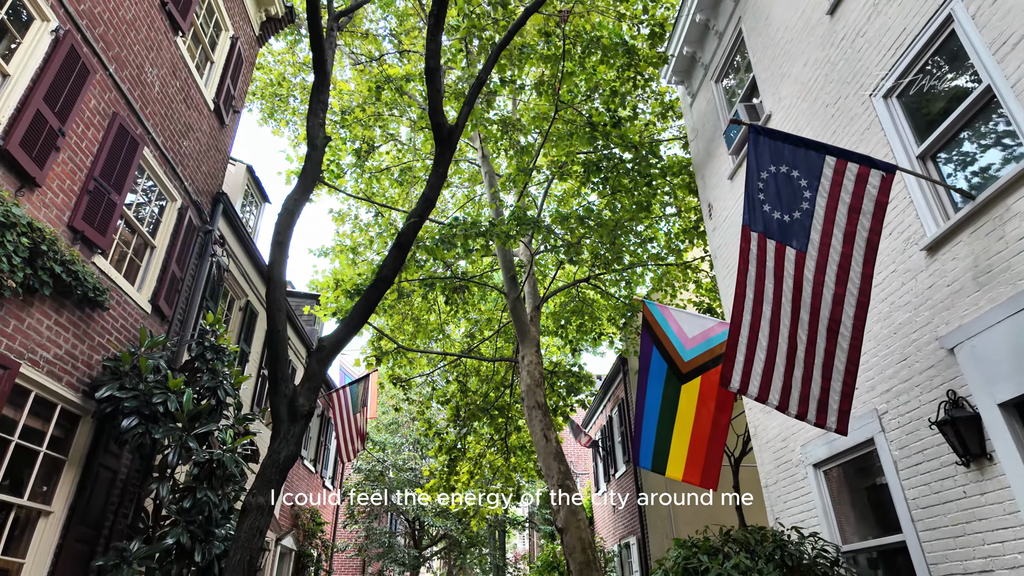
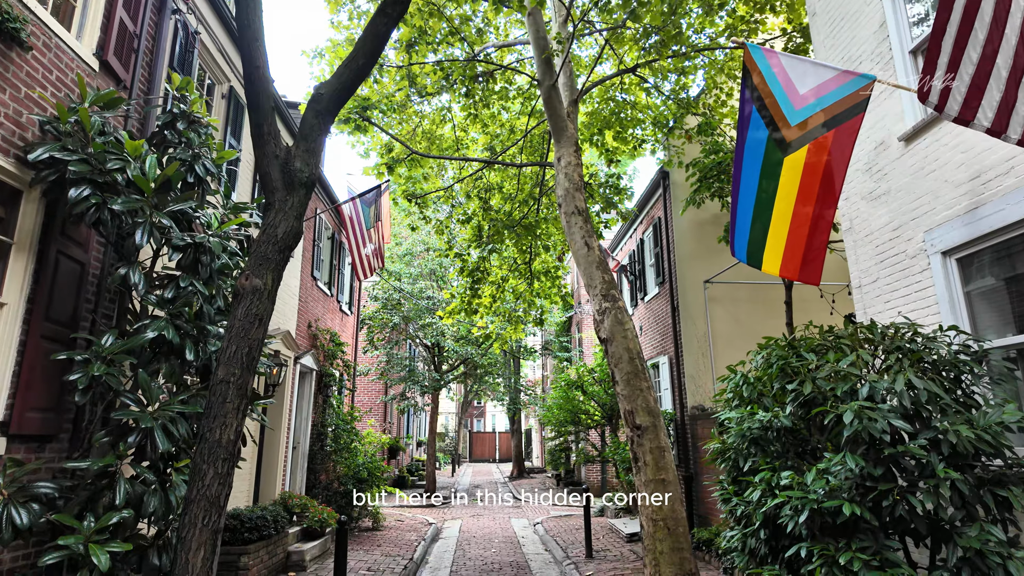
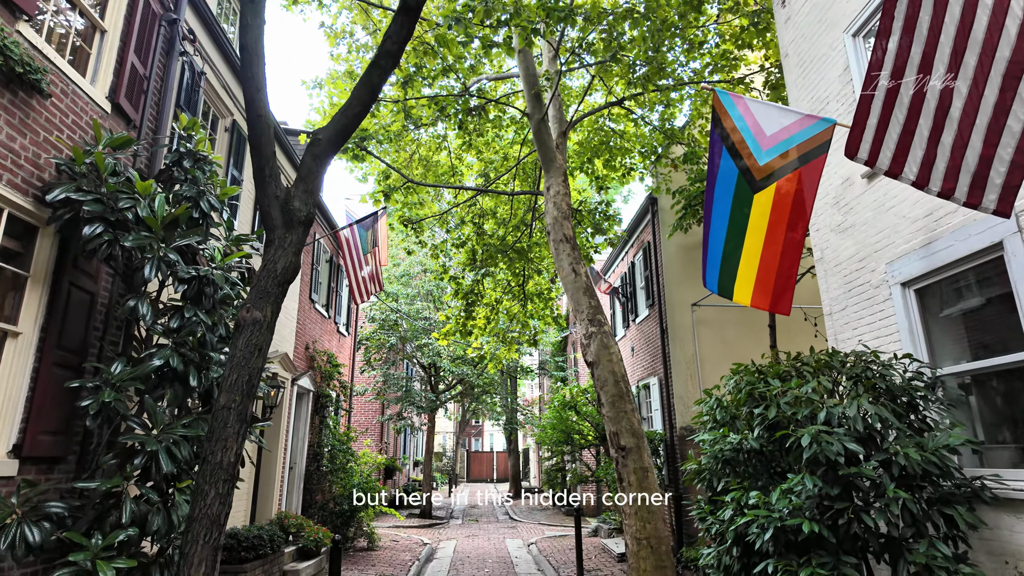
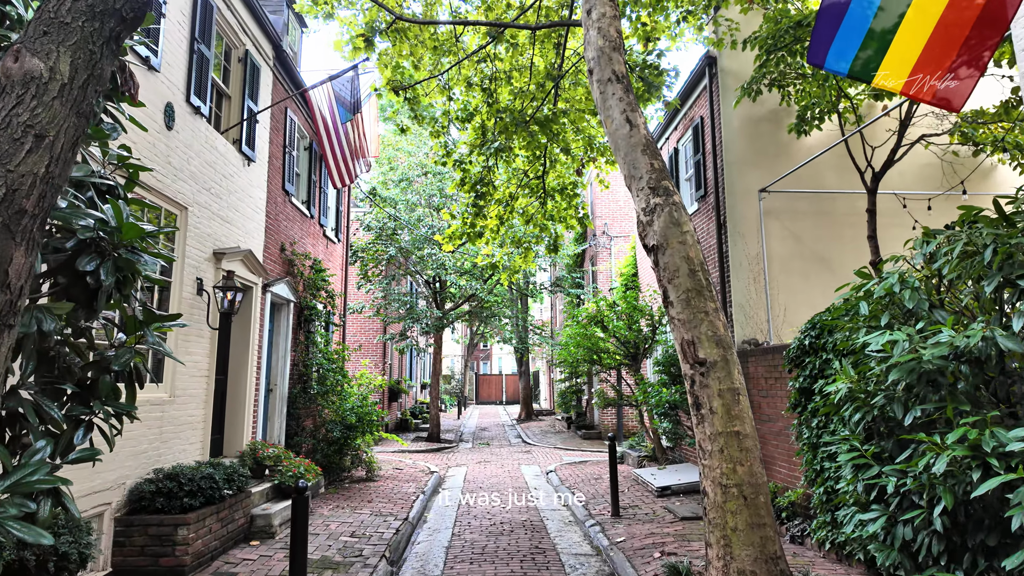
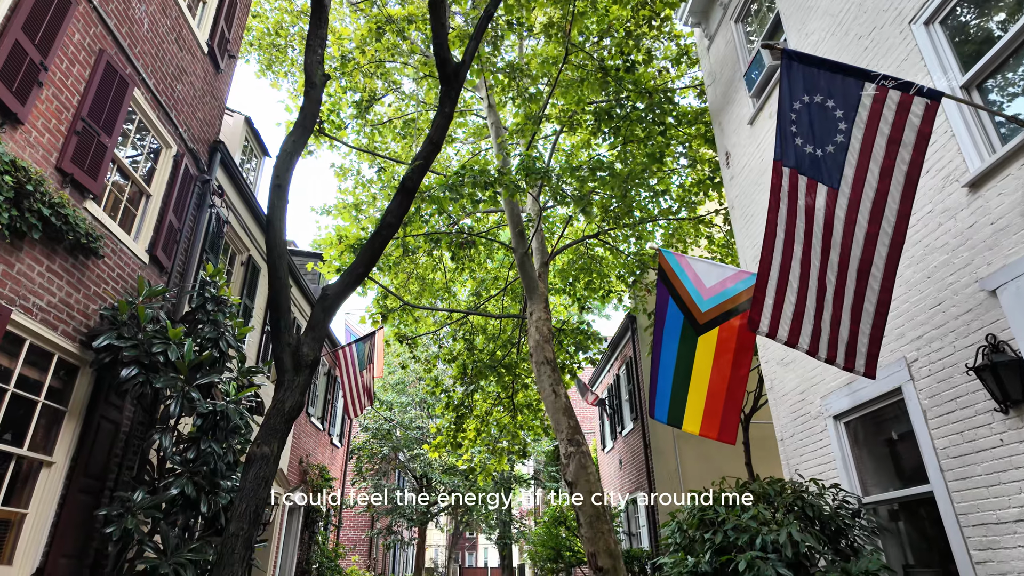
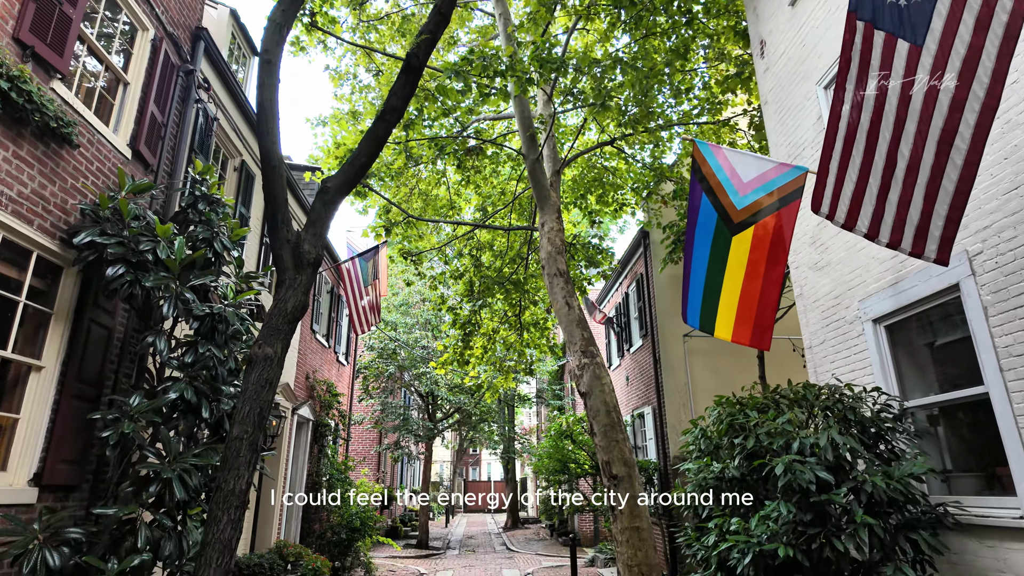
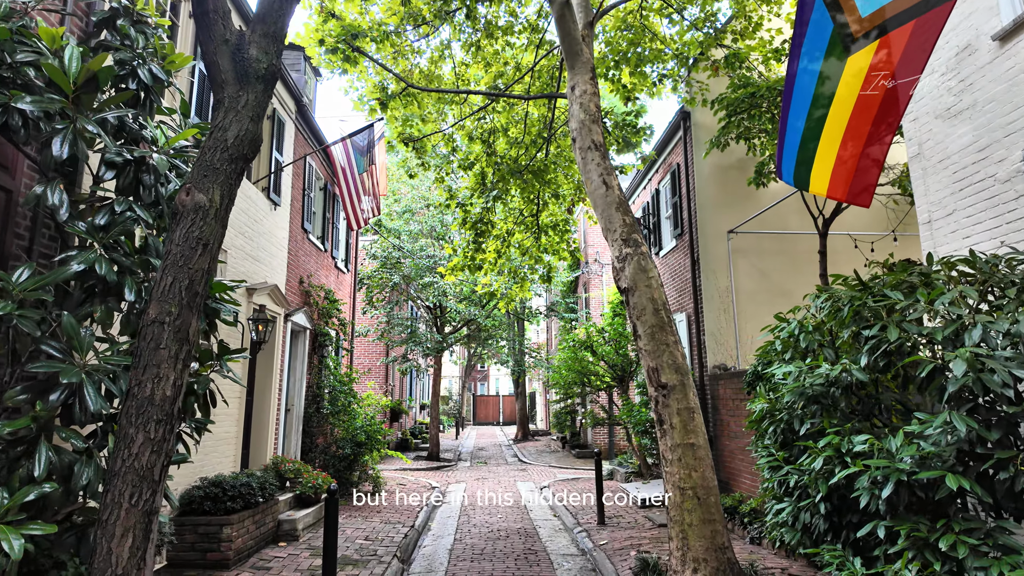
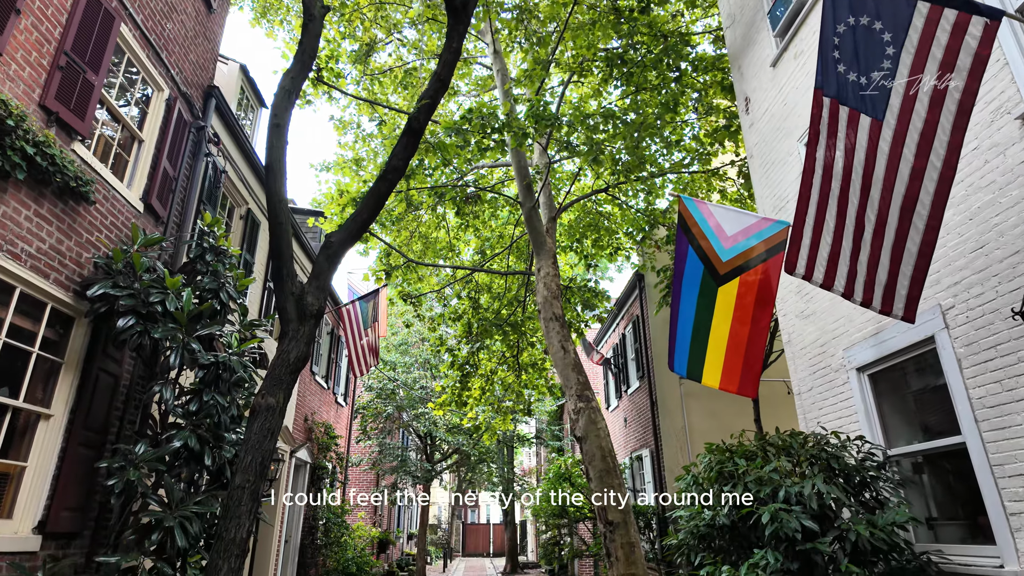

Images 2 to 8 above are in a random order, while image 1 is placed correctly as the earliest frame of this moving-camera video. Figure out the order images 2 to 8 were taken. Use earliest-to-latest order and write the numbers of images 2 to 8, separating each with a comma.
5, 8, 6, 3, 2, 7, 4
